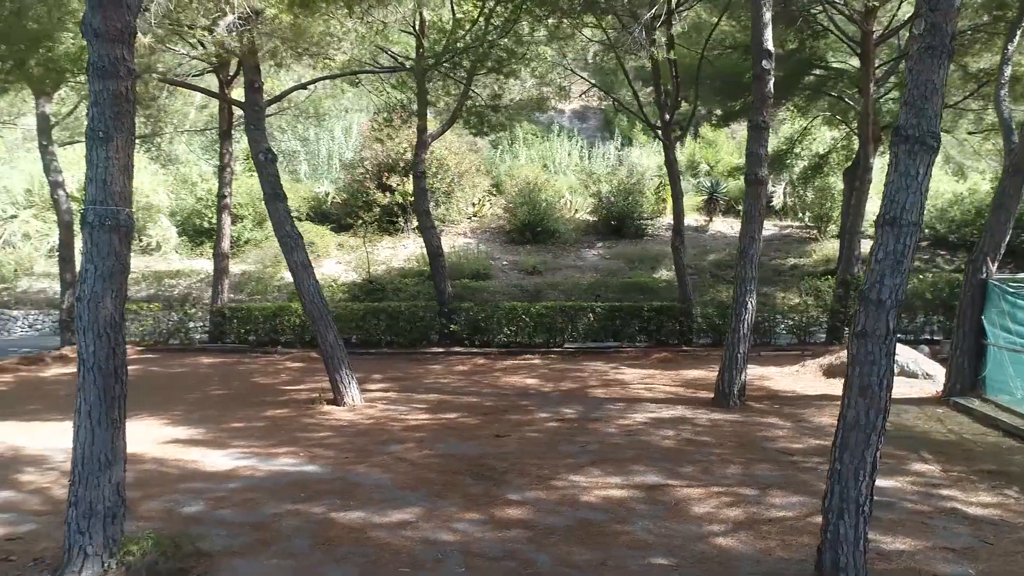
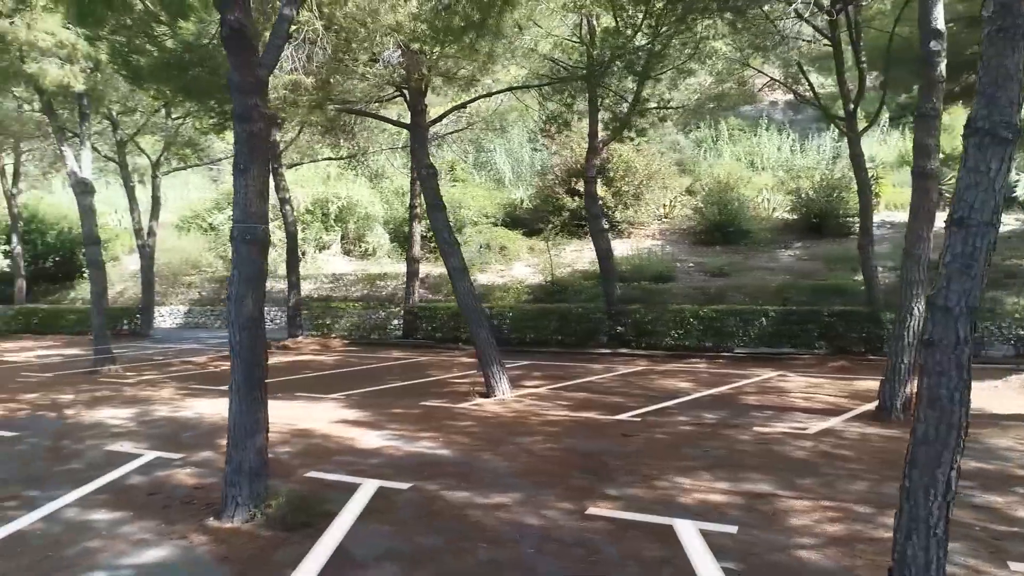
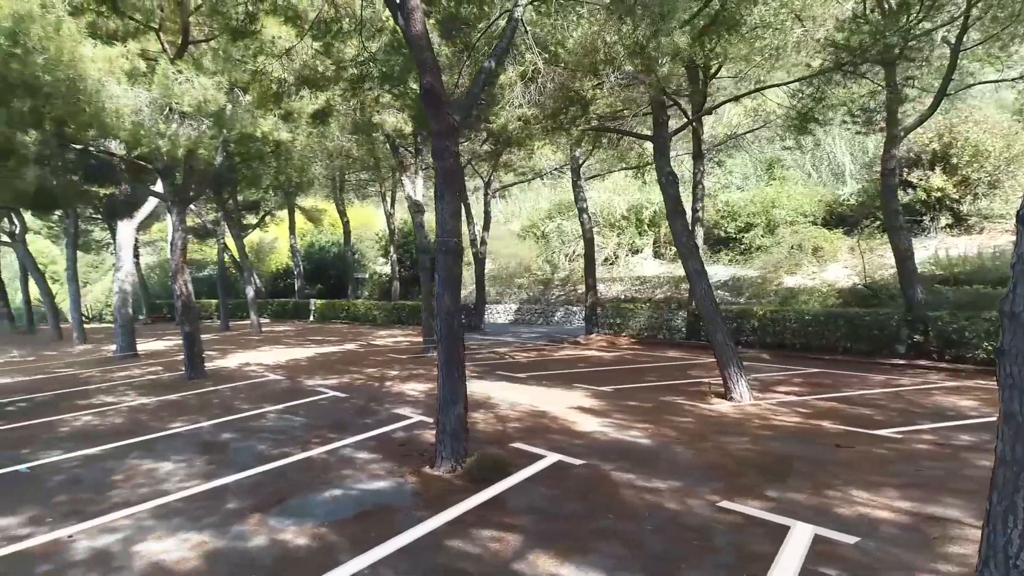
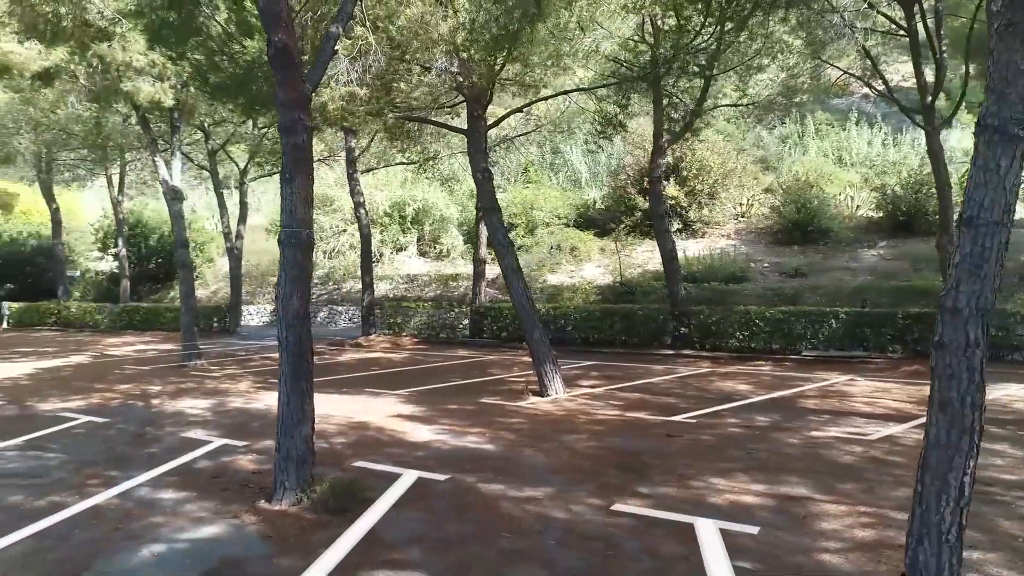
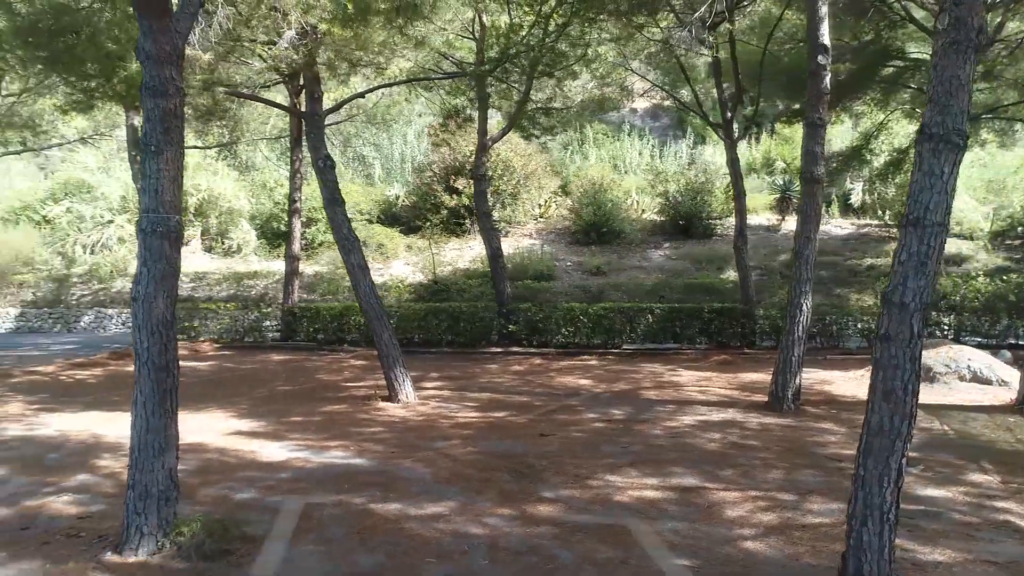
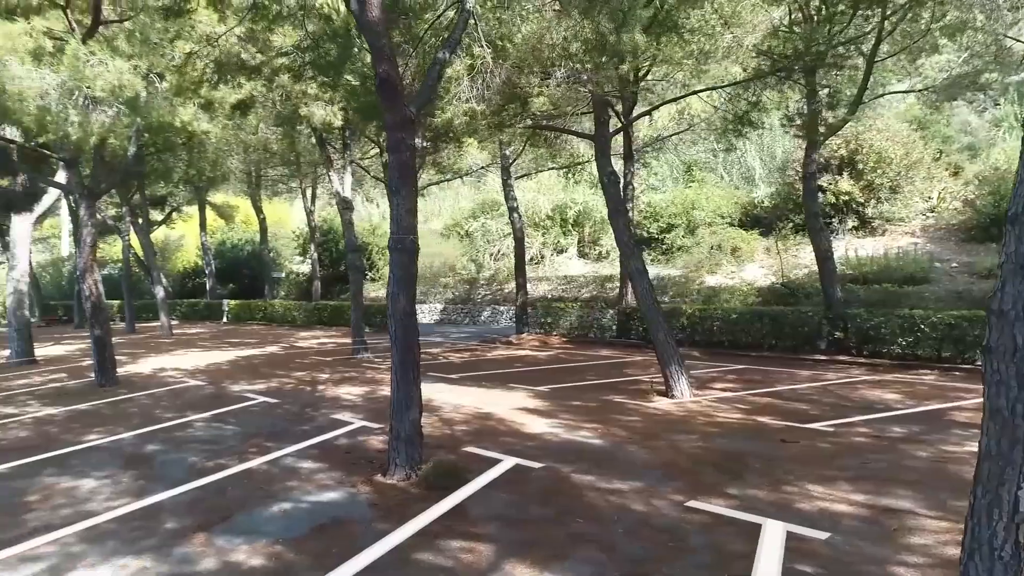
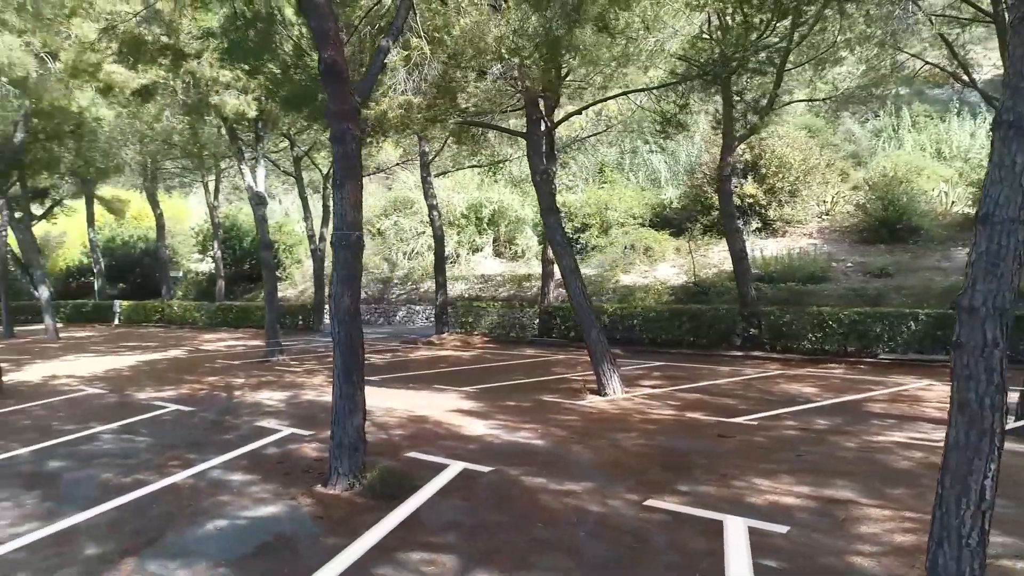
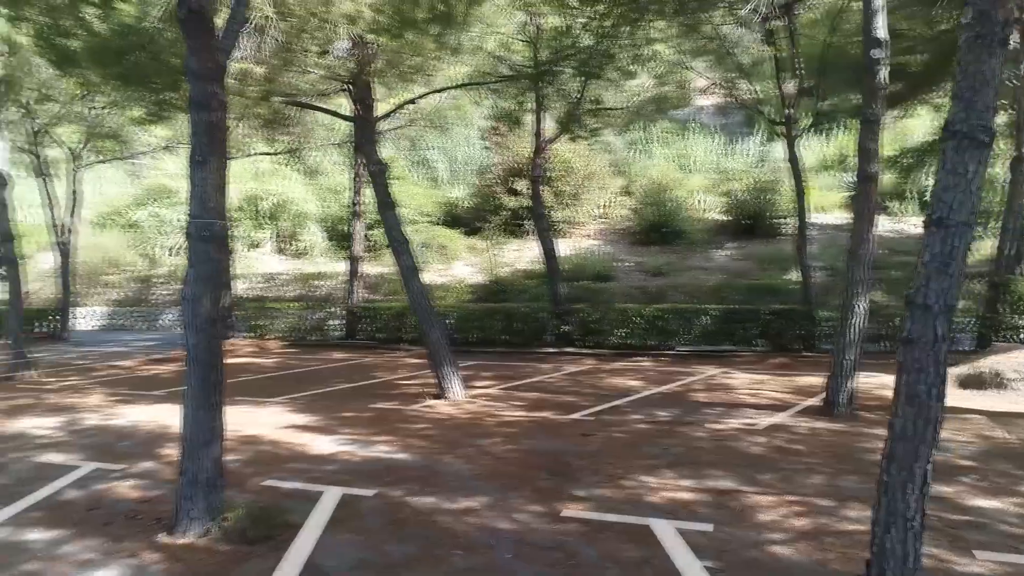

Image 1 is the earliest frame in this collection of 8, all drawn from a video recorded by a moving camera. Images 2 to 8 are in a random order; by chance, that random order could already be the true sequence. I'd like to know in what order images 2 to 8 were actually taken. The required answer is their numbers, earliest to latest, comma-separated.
5, 8, 2, 4, 7, 6, 3
